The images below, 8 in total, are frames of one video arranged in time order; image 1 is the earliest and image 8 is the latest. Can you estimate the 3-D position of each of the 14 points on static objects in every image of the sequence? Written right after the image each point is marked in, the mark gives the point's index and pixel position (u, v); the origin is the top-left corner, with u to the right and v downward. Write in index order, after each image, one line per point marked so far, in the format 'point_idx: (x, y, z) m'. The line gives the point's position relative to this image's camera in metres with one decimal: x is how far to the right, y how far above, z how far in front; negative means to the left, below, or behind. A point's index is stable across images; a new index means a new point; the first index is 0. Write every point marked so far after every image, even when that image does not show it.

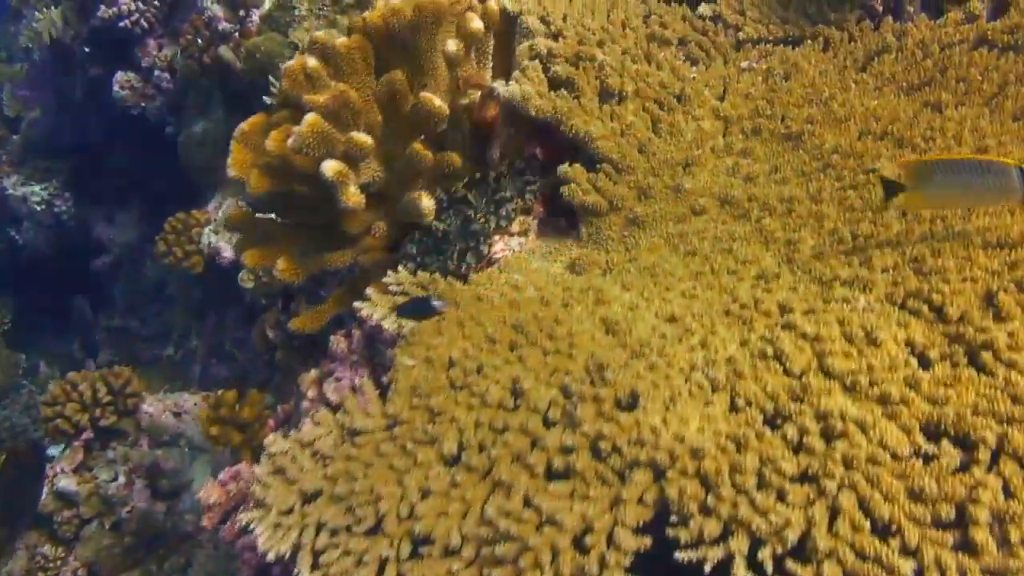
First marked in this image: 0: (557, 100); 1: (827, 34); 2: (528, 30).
0: (+0.1, +0.5, +3.0) m
1: (+0.9, +0.7, +3.1) m
2: (+0.1, +0.8, +3.2) m
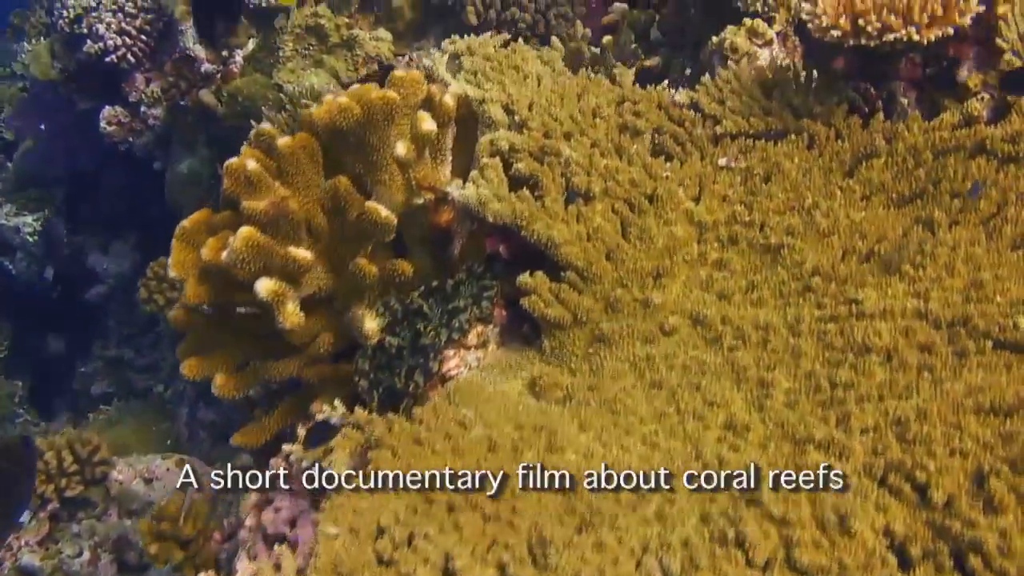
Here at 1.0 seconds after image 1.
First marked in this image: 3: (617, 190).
0: (0.0, +0.2, +2.8) m
1: (+0.8, +0.4, +2.8) m
2: (-0.1, +0.5, +3.0) m
3: (+0.3, +0.3, +2.8) m
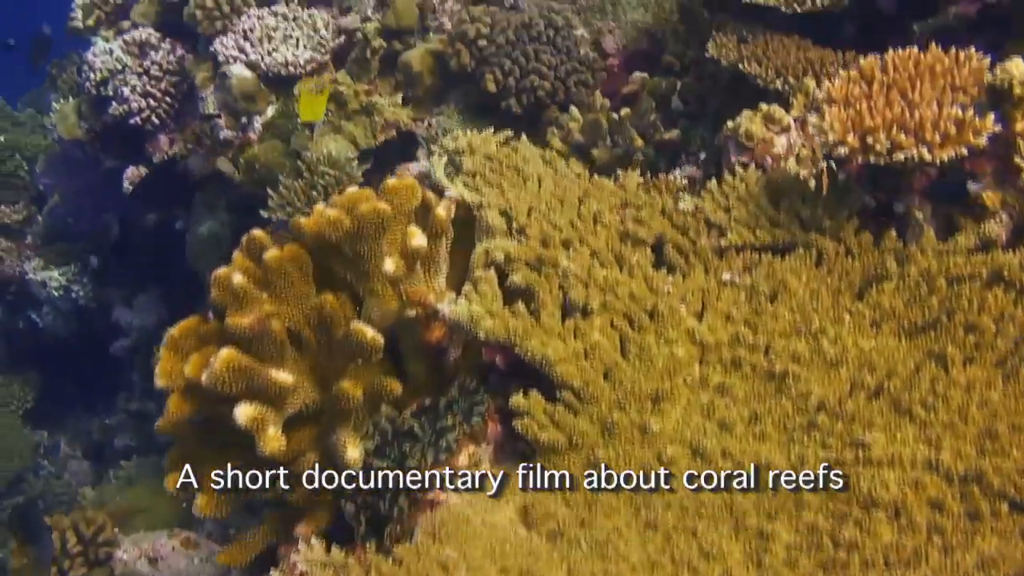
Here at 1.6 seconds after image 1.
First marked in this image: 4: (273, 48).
0: (0.0, -0.1, +2.6) m
1: (+0.8, +0.1, +2.7) m
2: (-0.1, +0.2, +2.9) m
3: (+0.3, 0.0, +2.7) m
4: (-1.4, +1.4, +6.2) m
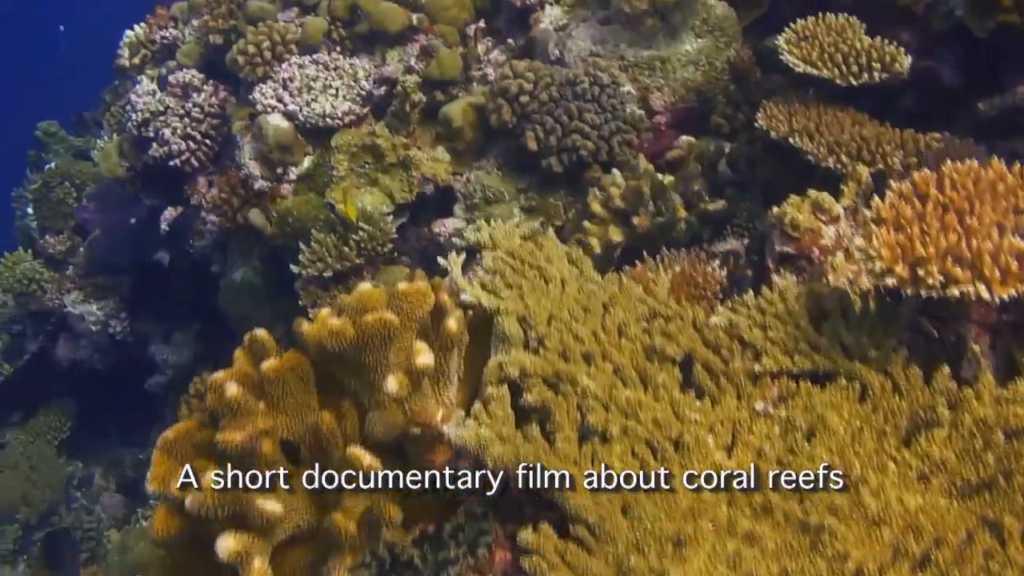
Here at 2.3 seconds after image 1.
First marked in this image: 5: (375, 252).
0: (0.0, -0.4, +2.4) m
1: (+0.8, -0.2, +2.4) m
2: (0.0, -0.1, +2.7) m
3: (+0.3, -0.3, +2.5) m
4: (-1.2, +1.1, +6.1) m
5: (-0.8, +0.2, +5.8) m
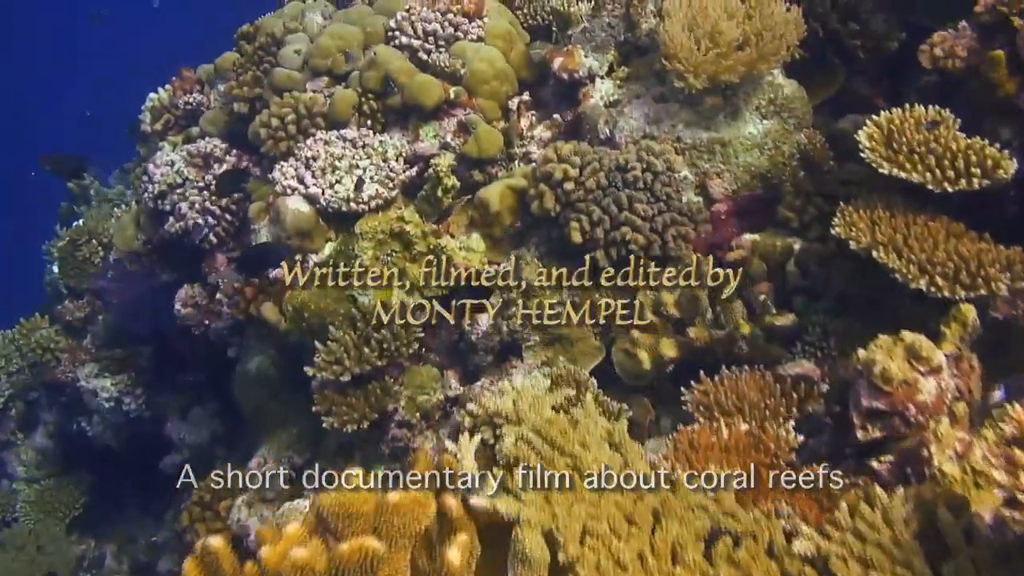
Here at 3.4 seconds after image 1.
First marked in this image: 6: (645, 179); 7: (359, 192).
0: (0.0, -0.8, +1.8) m
1: (+0.8, -0.6, +1.8) m
2: (0.0, -0.5, +2.1) m
3: (+0.3, -0.8, +1.9) m
4: (-0.9, +0.6, +5.6) m
5: (-0.6, -0.3, +5.2) m
6: (+0.6, +0.5, +5.2) m
7: (-0.8, +0.5, +5.5) m
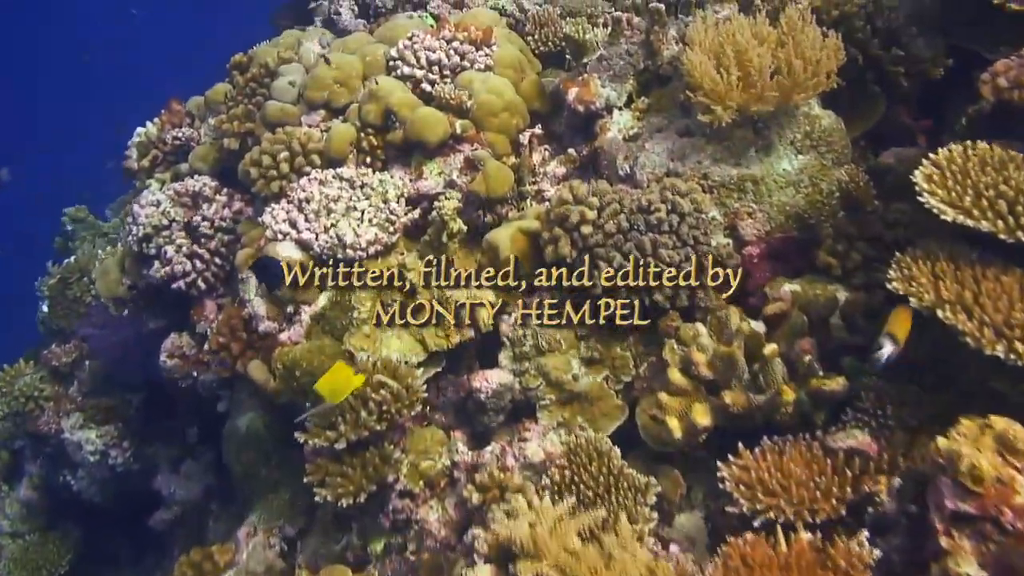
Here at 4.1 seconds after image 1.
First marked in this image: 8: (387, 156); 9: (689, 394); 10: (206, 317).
0: (+0.1, -0.9, +1.3) m
1: (+0.9, -0.8, +1.3) m
2: (+0.1, -0.7, +1.6) m
3: (+0.4, -0.9, +1.4) m
4: (-0.9, +0.3, +5.1) m
5: (-0.5, -0.6, +4.7) m
6: (+0.7, +0.3, +4.7) m
7: (-0.7, +0.2, +5.1) m
8: (-0.7, +0.7, +5.6) m
9: (+0.7, -0.4, +4.2) m
10: (-1.7, -0.2, +5.8) m
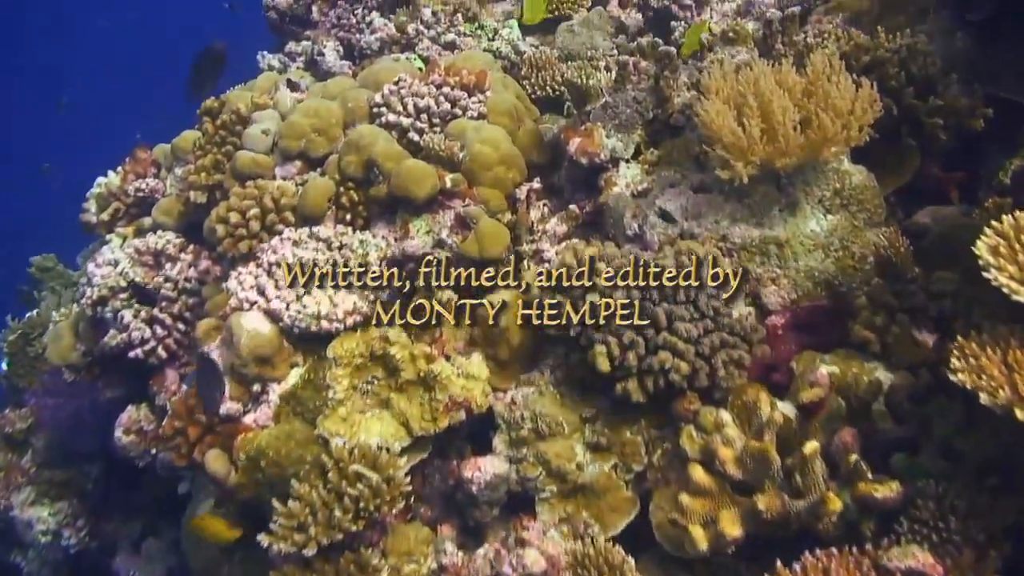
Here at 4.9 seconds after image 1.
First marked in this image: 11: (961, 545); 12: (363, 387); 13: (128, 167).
0: (+0.1, -1.1, +0.7) m
1: (+0.9, -1.0, +0.7) m
2: (+0.1, -0.9, +1.0) m
3: (+0.4, -1.1, +0.8) m
4: (-0.9, 0.0, +4.6) m
5: (-0.5, -0.9, +4.1) m
6: (+0.7, 0.0, +4.2) m
7: (-0.8, -0.1, +4.5) m
8: (-0.7, +0.4, +5.0) m
9: (+0.7, -0.7, +3.7) m
10: (-1.7, -0.5, +5.2) m
11: (+1.4, -0.8, +3.2) m
12: (-0.6, -0.4, +4.4) m
13: (-2.3, +0.7, +6.2) m
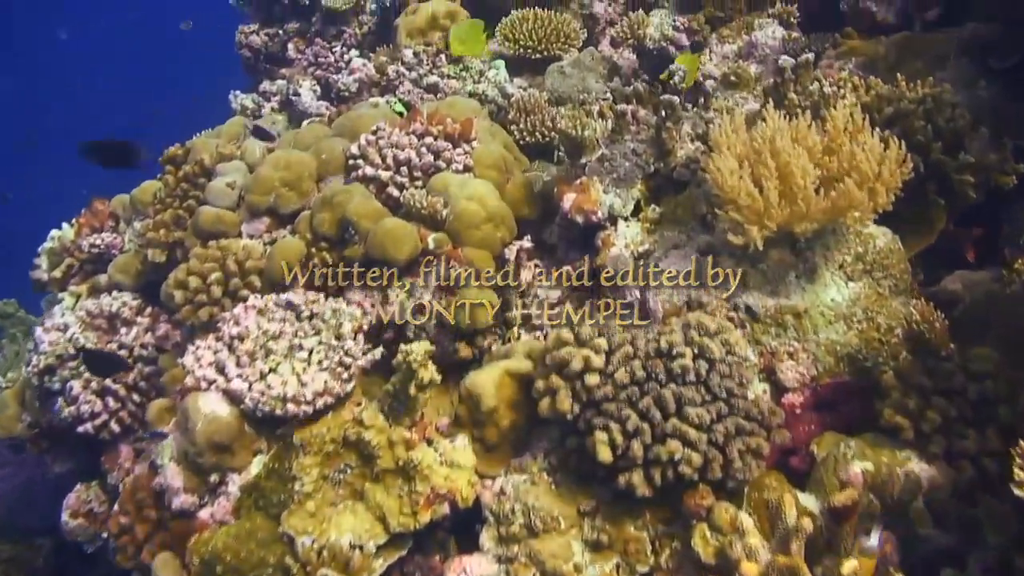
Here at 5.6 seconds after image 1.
0: (+0.1, -1.3, +0.2) m
1: (+0.9, -1.2, +0.2) m
2: (+0.1, -1.1, +0.5) m
3: (+0.4, -1.3, +0.3) m
4: (-0.9, -0.3, +4.1) m
5: (-0.6, -1.1, +3.6) m
6: (+0.7, -0.3, +3.7) m
7: (-0.8, -0.4, +4.0) m
8: (-0.7, +0.1, +4.6) m
9: (+0.7, -1.0, +3.2) m
10: (-1.8, -0.8, +4.7) m
11: (+1.3, -1.0, +2.8) m
12: (-0.7, -0.7, +3.9) m
13: (-2.3, +0.4, +5.7) m
